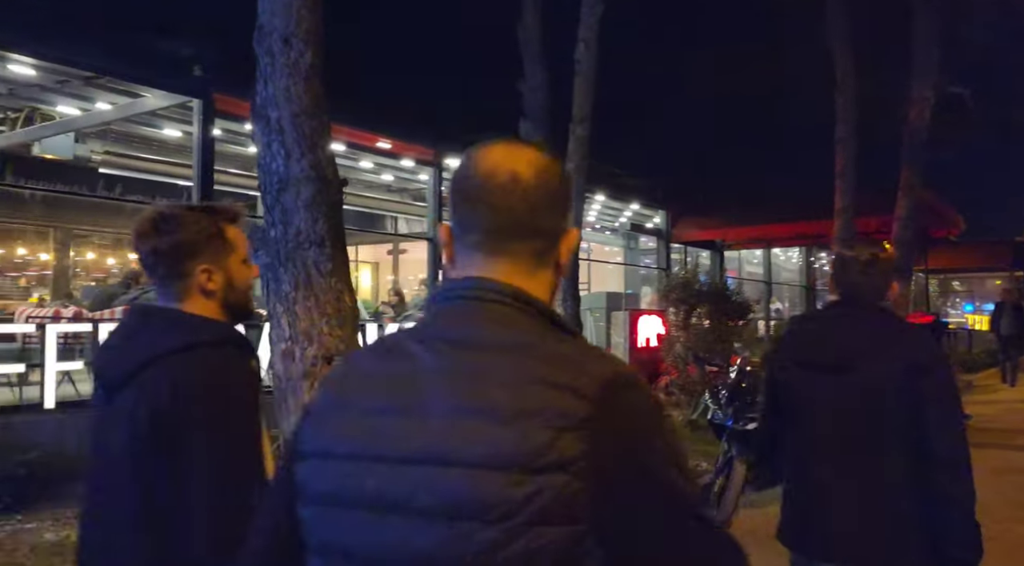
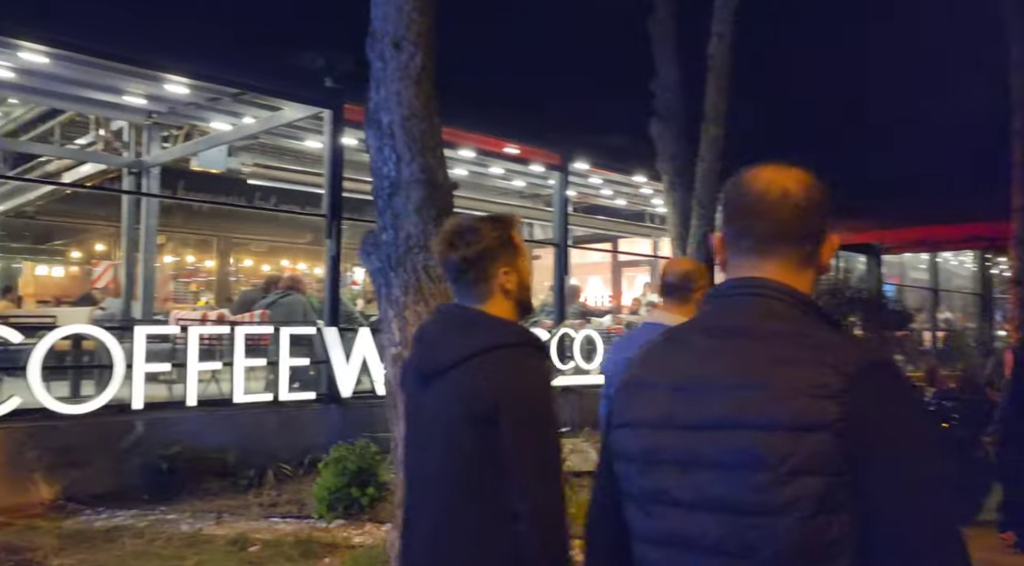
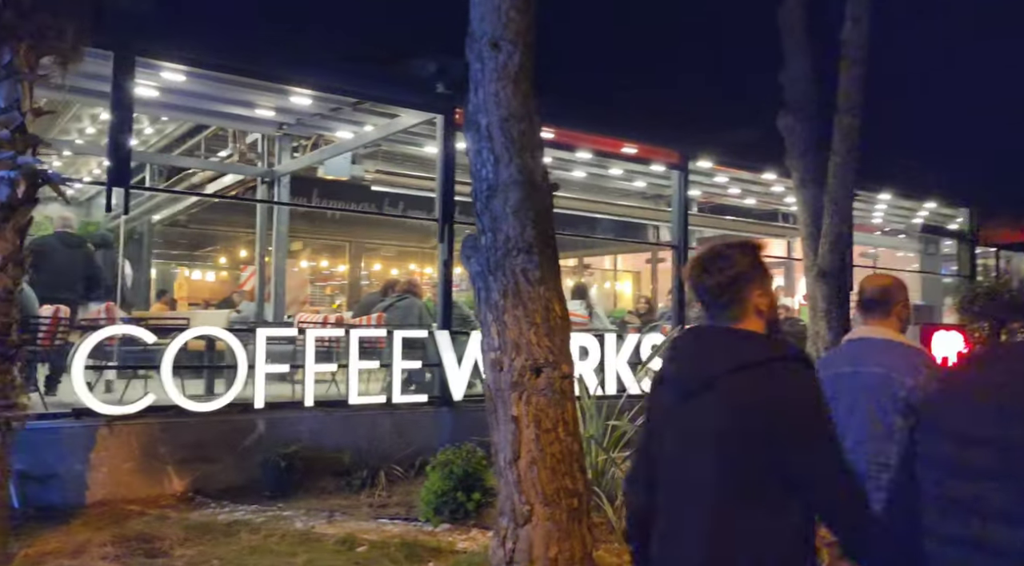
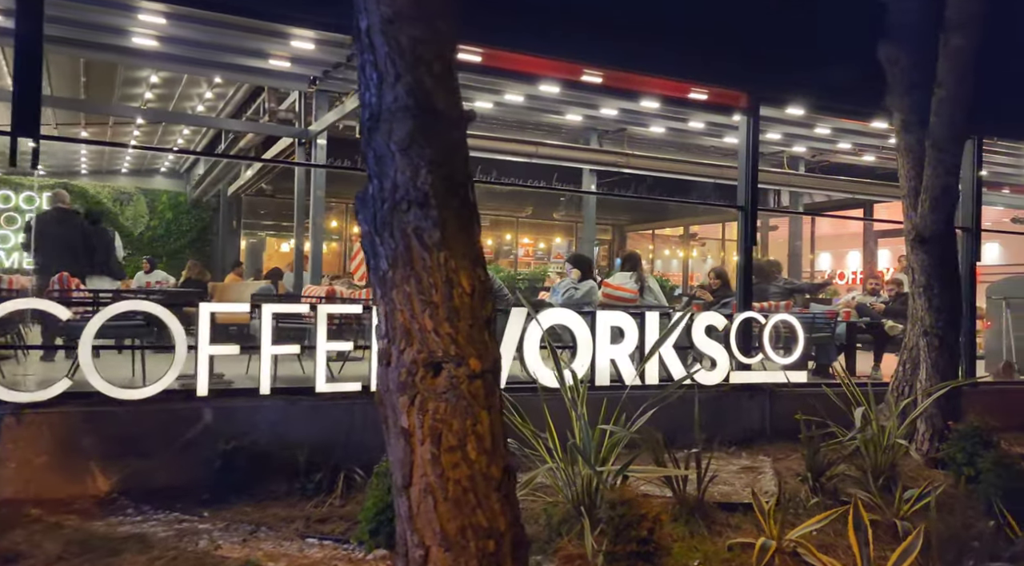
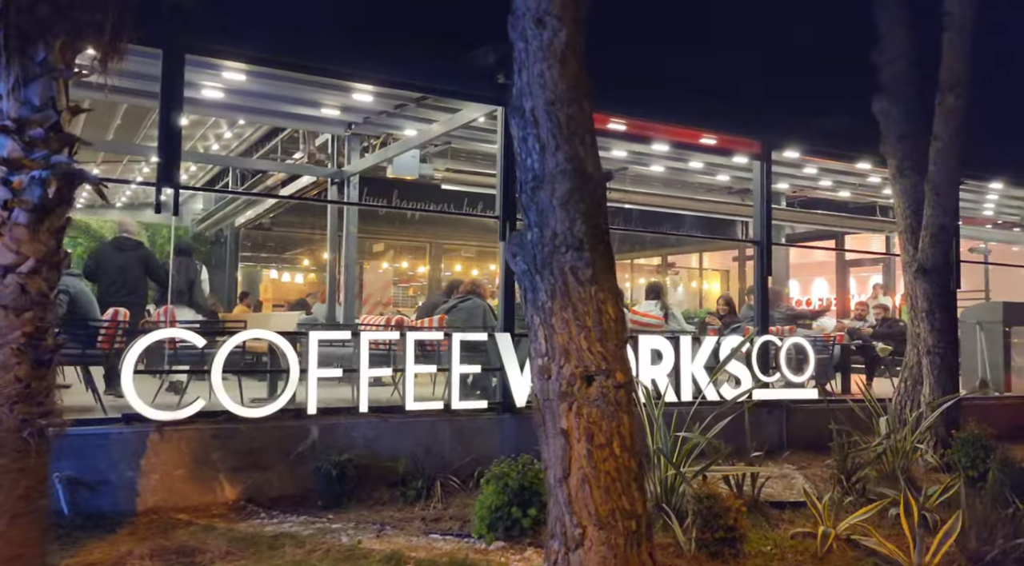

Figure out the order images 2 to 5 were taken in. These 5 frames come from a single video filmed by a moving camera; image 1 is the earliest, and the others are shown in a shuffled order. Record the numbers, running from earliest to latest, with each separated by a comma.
2, 3, 5, 4
